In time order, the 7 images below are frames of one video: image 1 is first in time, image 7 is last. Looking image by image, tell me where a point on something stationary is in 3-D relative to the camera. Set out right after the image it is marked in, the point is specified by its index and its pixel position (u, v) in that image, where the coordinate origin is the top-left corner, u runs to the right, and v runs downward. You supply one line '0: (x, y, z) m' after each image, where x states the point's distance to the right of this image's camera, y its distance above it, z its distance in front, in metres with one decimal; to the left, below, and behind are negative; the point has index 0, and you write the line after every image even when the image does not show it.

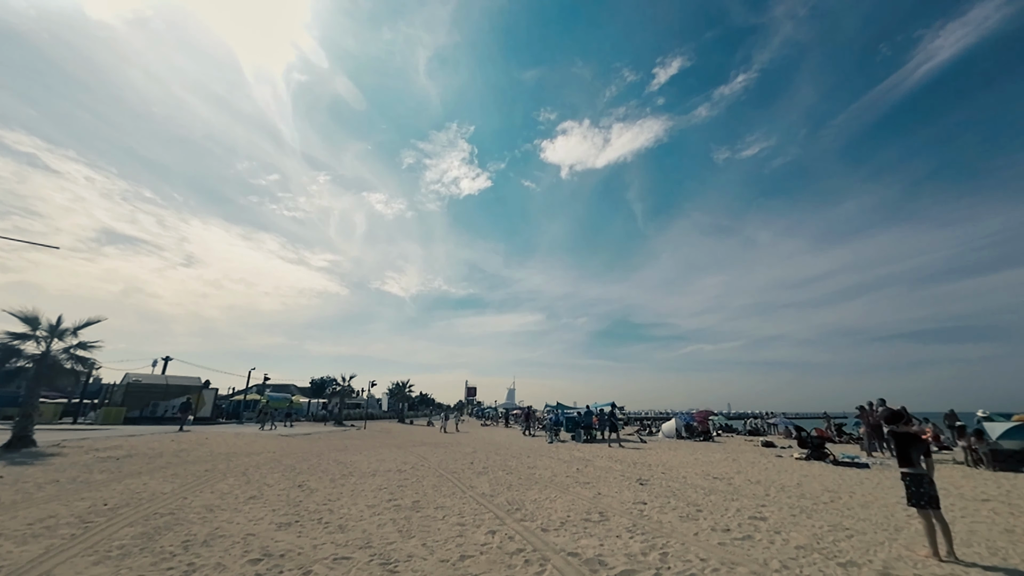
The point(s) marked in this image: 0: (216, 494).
0: (-7.2, -5.0, +9.6) m
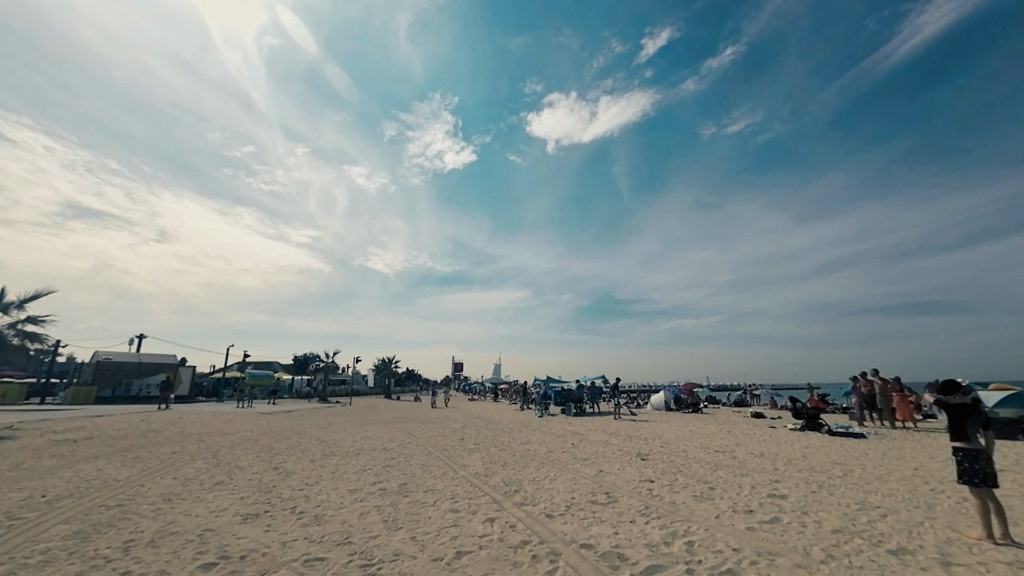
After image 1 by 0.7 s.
0: (-7.3, -4.2, +8.6) m
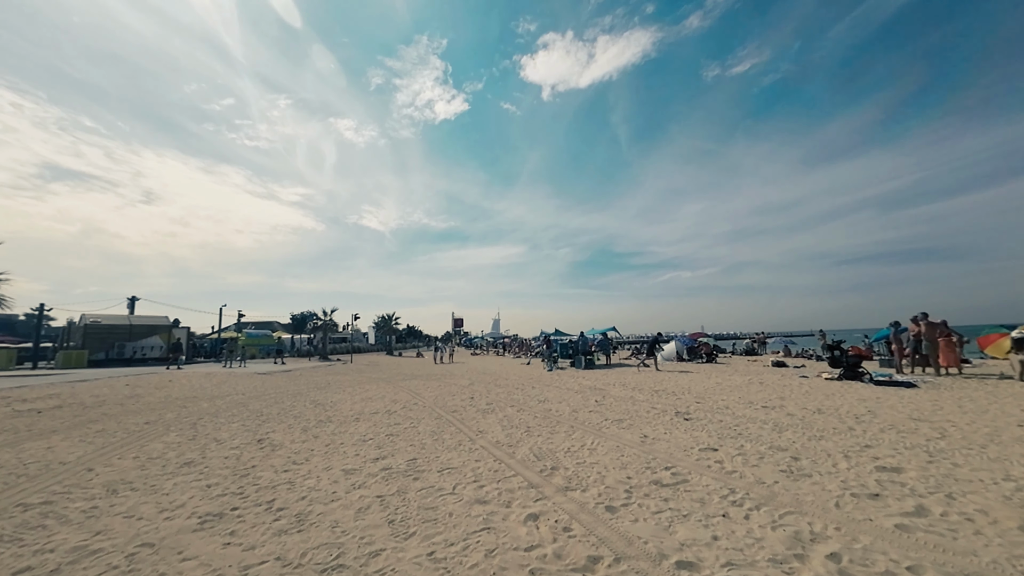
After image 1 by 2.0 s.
0: (-6.8, -3.1, +7.2) m
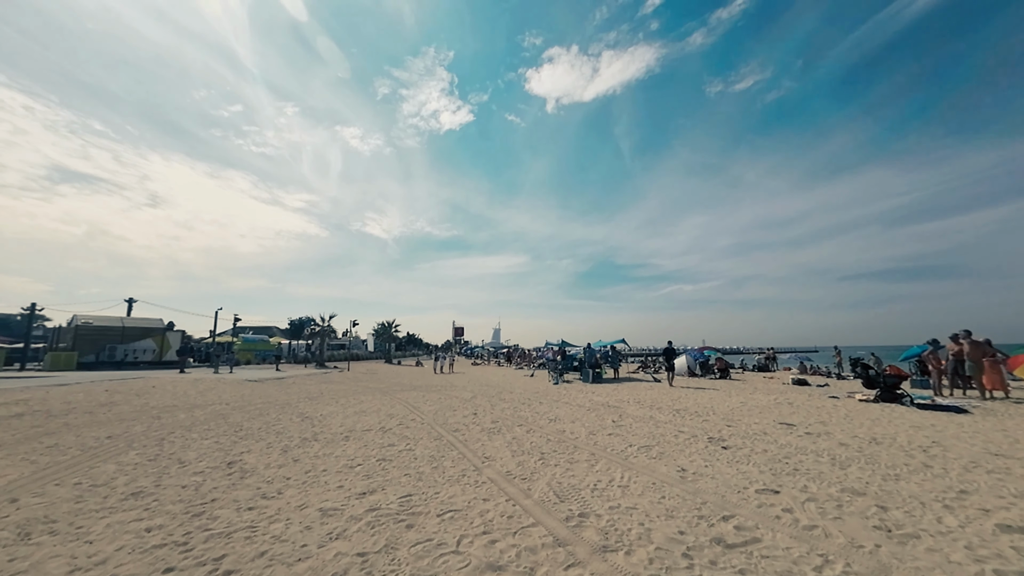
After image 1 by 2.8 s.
0: (-6.6, -3.0, +6.0) m
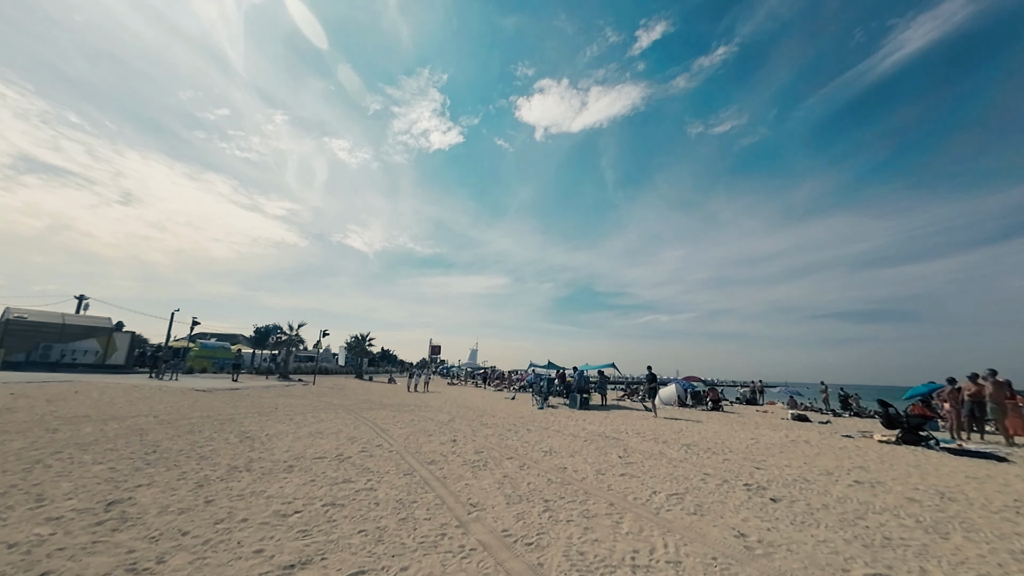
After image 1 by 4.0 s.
0: (-6.5, -2.5, +3.9) m
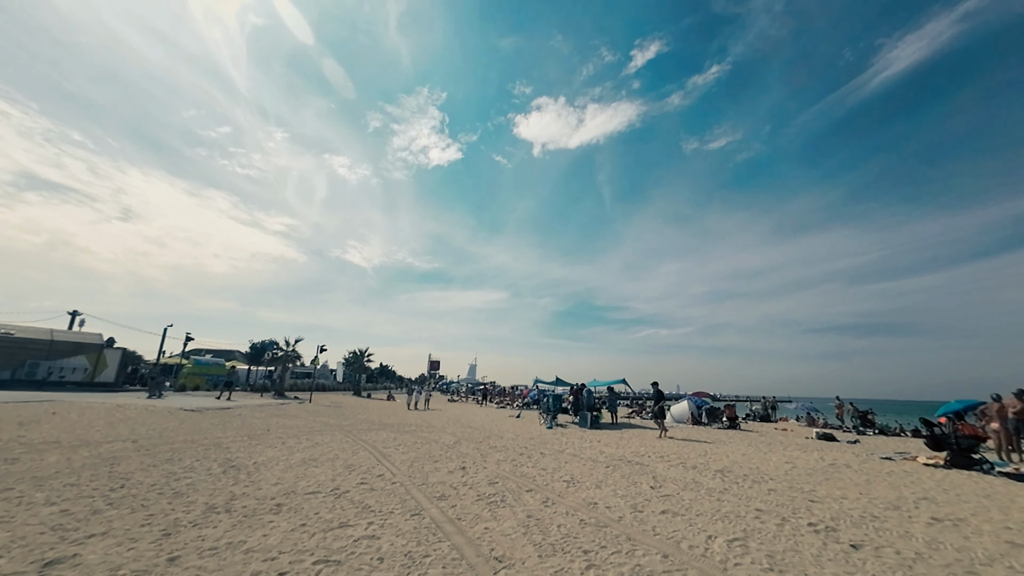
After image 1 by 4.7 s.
0: (-6.1, -2.5, +2.9) m
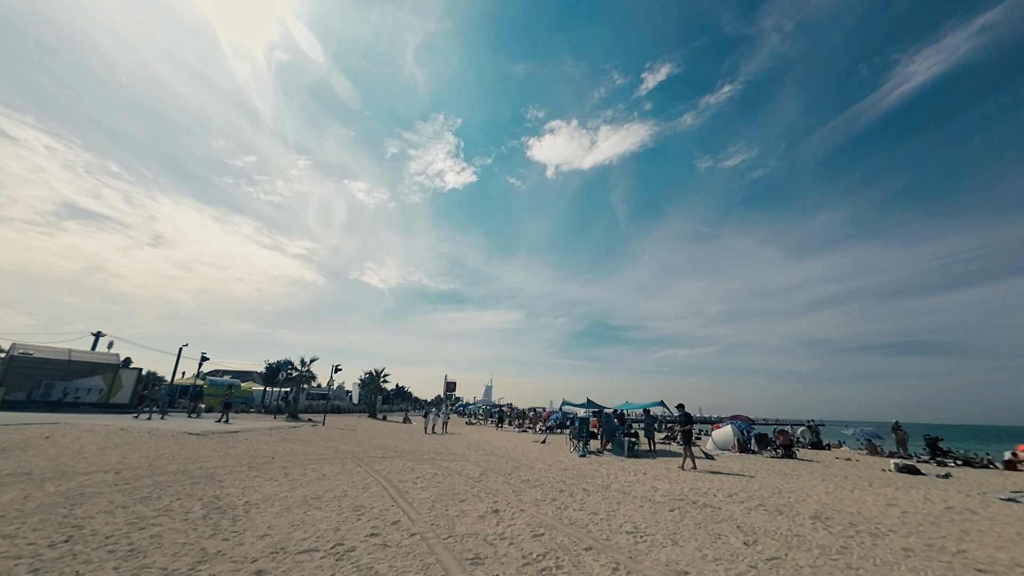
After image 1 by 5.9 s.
0: (-5.5, -2.2, +1.4) m
